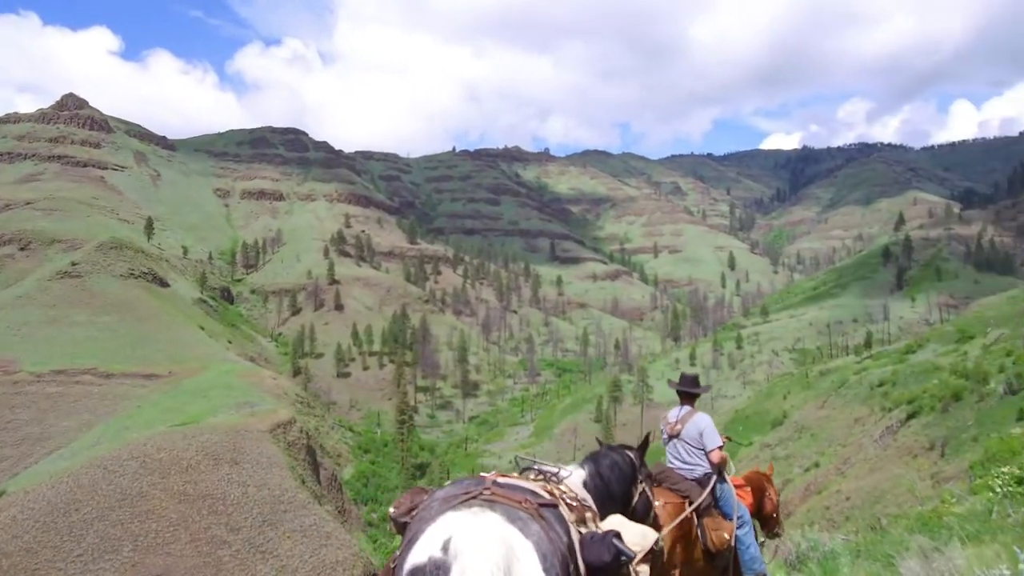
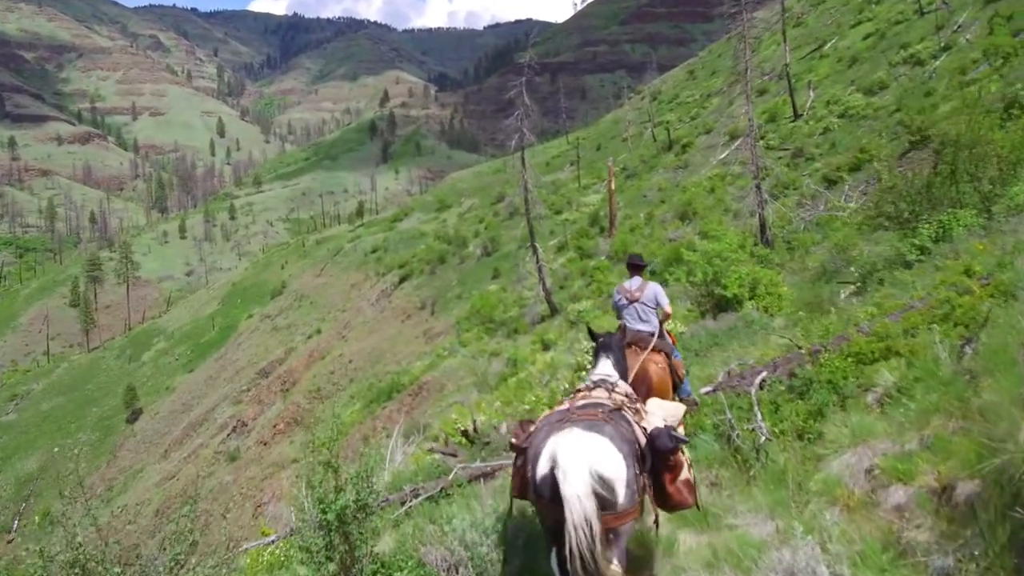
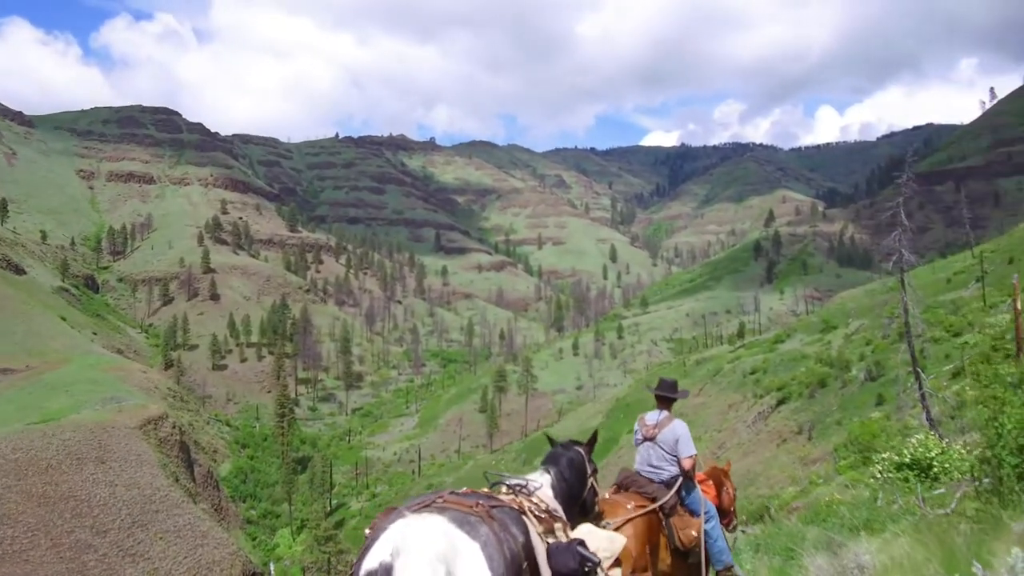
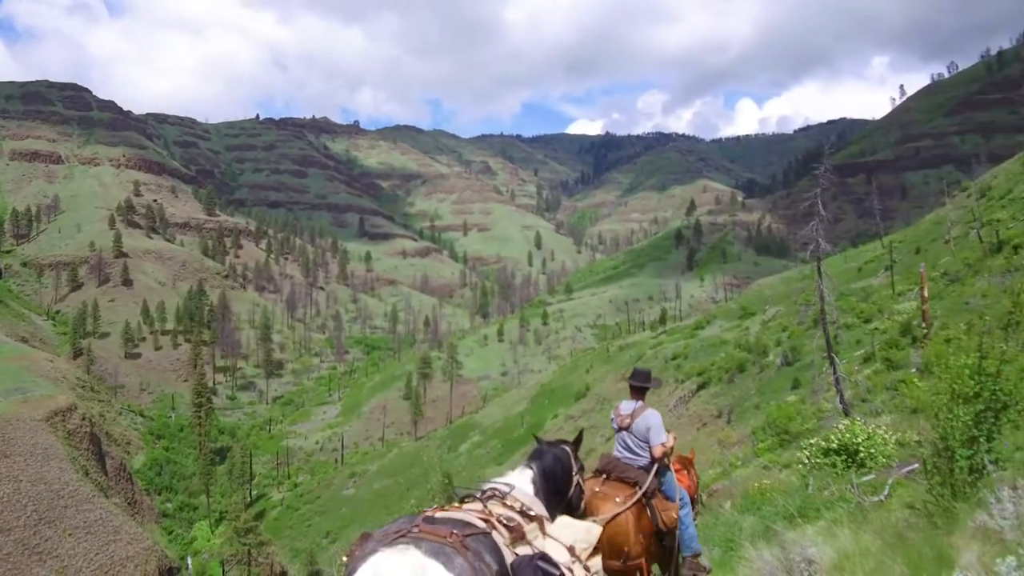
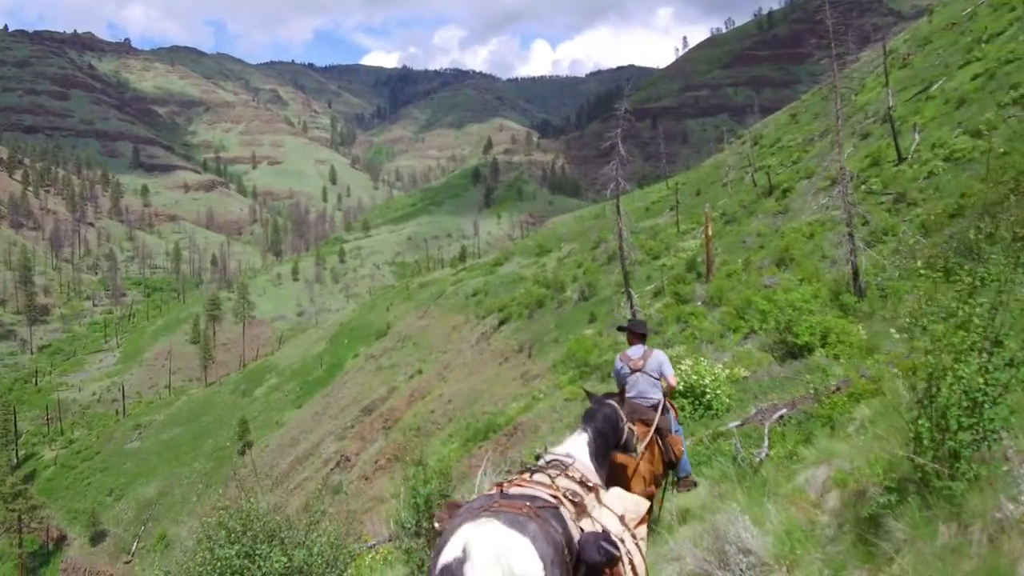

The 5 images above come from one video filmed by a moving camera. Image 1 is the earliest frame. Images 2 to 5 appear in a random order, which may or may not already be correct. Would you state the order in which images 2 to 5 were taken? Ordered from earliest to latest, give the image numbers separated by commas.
3, 4, 5, 2
